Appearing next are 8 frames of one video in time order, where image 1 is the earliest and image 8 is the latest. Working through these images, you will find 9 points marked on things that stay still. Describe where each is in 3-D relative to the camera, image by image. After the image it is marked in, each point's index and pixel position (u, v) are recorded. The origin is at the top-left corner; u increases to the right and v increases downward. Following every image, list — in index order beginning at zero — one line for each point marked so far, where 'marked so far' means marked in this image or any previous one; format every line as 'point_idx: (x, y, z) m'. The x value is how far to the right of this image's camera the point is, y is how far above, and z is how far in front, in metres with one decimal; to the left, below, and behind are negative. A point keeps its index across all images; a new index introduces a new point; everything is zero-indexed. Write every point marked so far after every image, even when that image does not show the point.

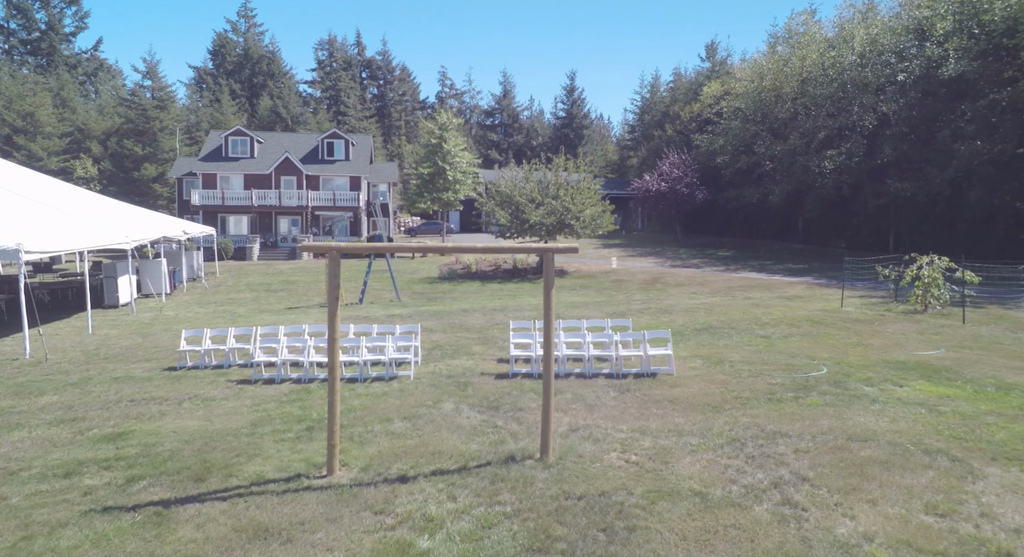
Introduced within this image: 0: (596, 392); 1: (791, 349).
0: (+1.5, -2.0, +14.5) m
1: (+6.1, -1.5, +17.9) m
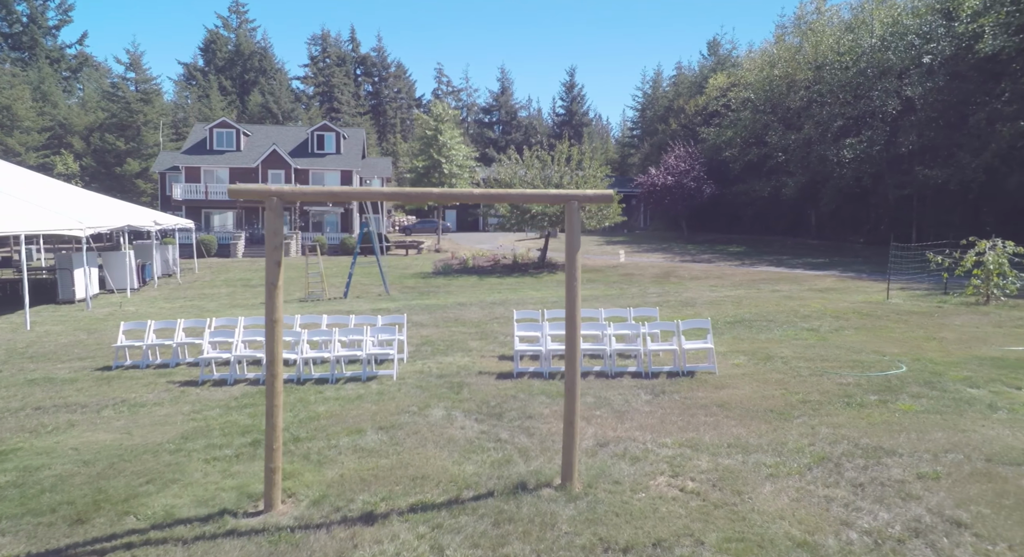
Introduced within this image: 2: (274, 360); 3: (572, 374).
0: (+1.6, -1.6, +11.6) m
1: (+6.1, -1.2, +15.0) m
2: (-2.1, -0.7, +7.5) m
3: (+0.6, -0.9, +7.8) m
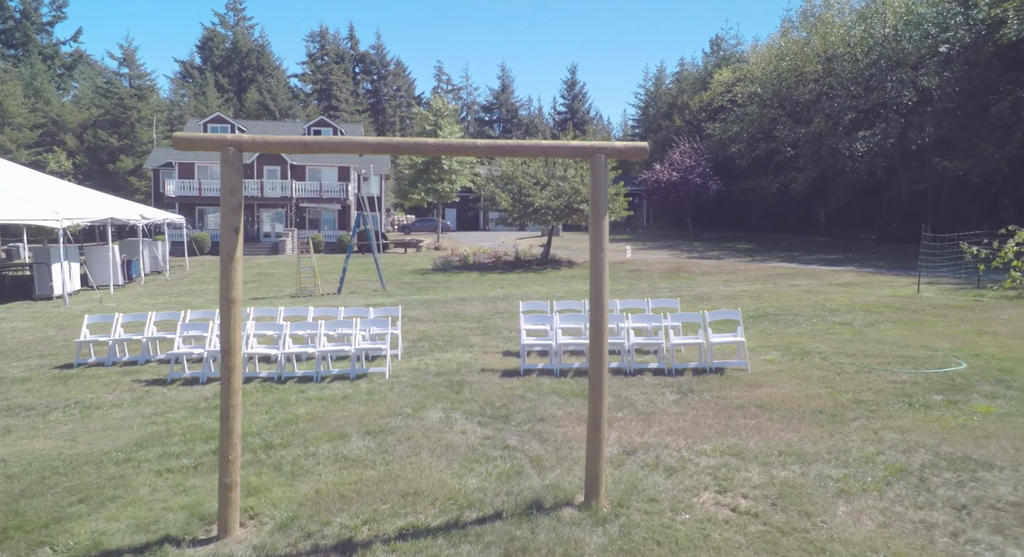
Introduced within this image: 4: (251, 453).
0: (+1.7, -1.4, +10.2) m
1: (+6.2, -1.0, +13.6) m
2: (-2.0, -0.5, +6.0) m
3: (+0.7, -0.7, +6.4) m
4: (-2.6, -1.7, +8.1) m
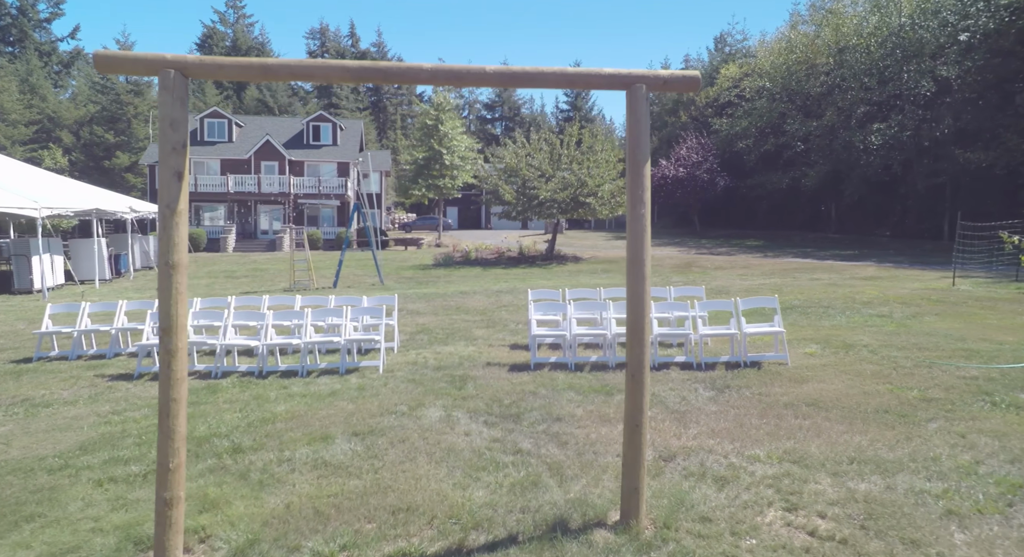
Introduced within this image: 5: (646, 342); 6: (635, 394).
0: (+1.8, -1.2, +8.9) m
1: (+6.4, -0.8, +12.2) m
2: (-1.9, -0.3, +4.7) m
3: (+0.8, -0.5, +5.1) m
4: (-2.4, -1.5, +6.8) m
5: (+0.8, -0.4, +5.1) m
6: (+0.8, -0.7, +5.1) m
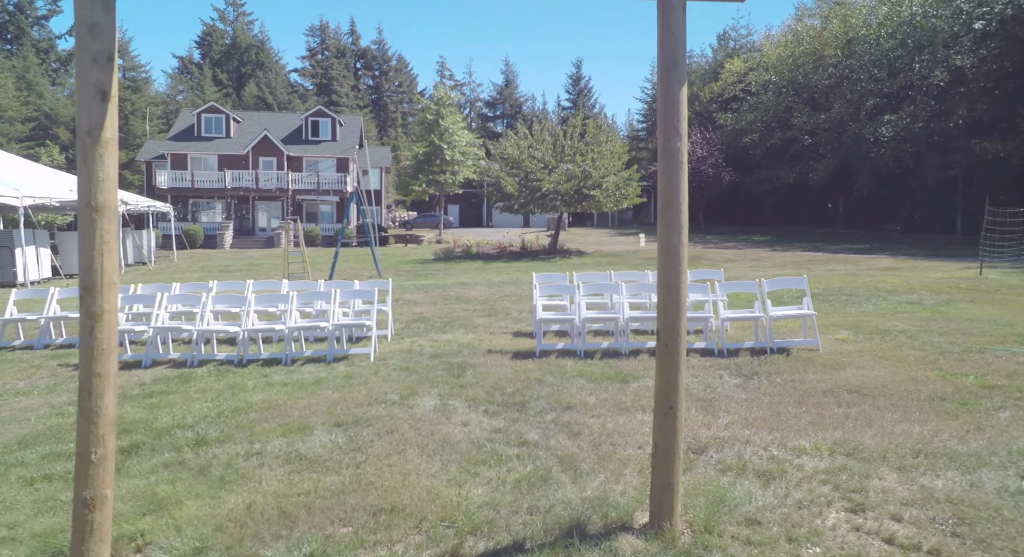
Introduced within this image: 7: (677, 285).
0: (+1.8, -1.0, +8.0) m
1: (+6.4, -0.5, +11.3) m
2: (-1.9, 0.0, +3.8) m
3: (+0.8, -0.2, +4.1) m
4: (-2.4, -1.2, +5.9) m
5: (+0.9, -0.1, +4.2) m
6: (+0.8, -0.4, +4.1) m
7: (+0.8, 0.0, +4.1) m
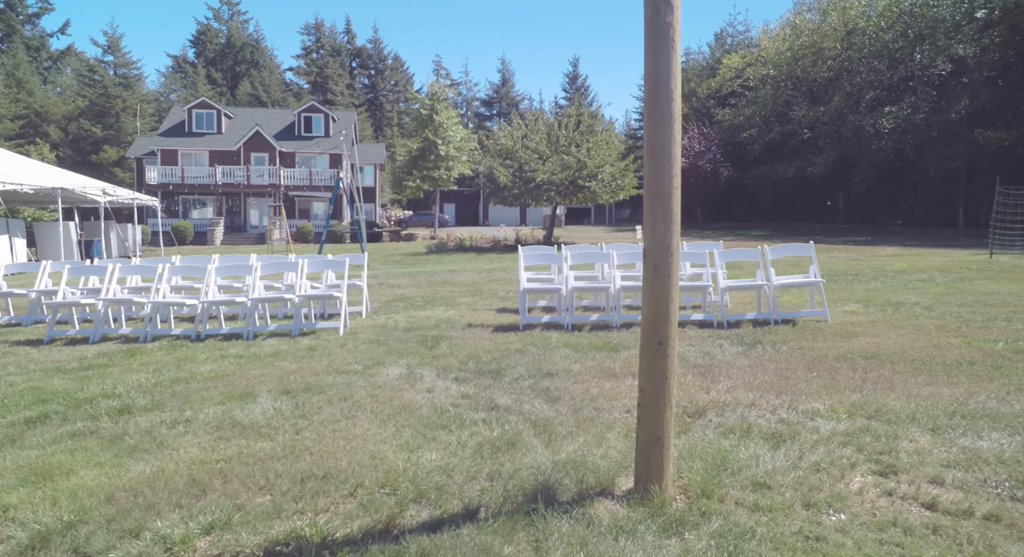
0: (+1.6, -0.6, +7.2) m
1: (+6.2, -0.1, +10.5) m
2: (-2.1, +0.3, +3.0) m
3: (+0.6, +0.2, +3.4) m
4: (-2.6, -0.9, +5.1) m
5: (+0.7, +0.3, +3.4) m
6: (+0.6, -0.1, +3.4) m
7: (+0.6, +0.3, +3.4) m
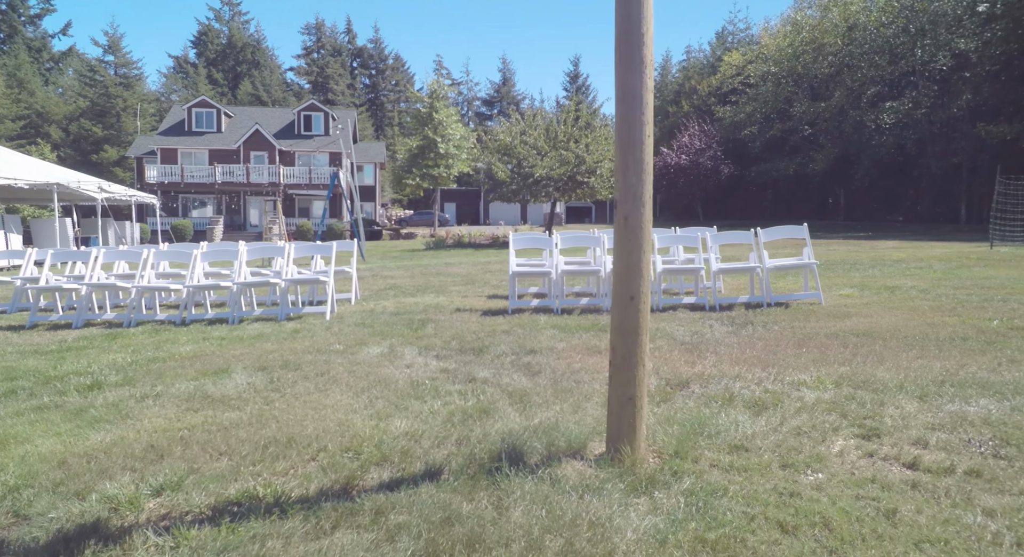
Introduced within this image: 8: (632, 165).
0: (+1.5, -0.4, +7.1) m
1: (+6.1, 0.0, +10.4) m
2: (-2.2, +0.5, +2.9) m
3: (+0.5, +0.3, +3.2) m
4: (-2.7, -0.7, +5.0) m
5: (+0.5, +0.4, +3.2) m
6: (+0.5, +0.1, +3.2) m
7: (+0.5, +0.5, +3.2) m
8: (+0.5, +0.4, +3.2) m
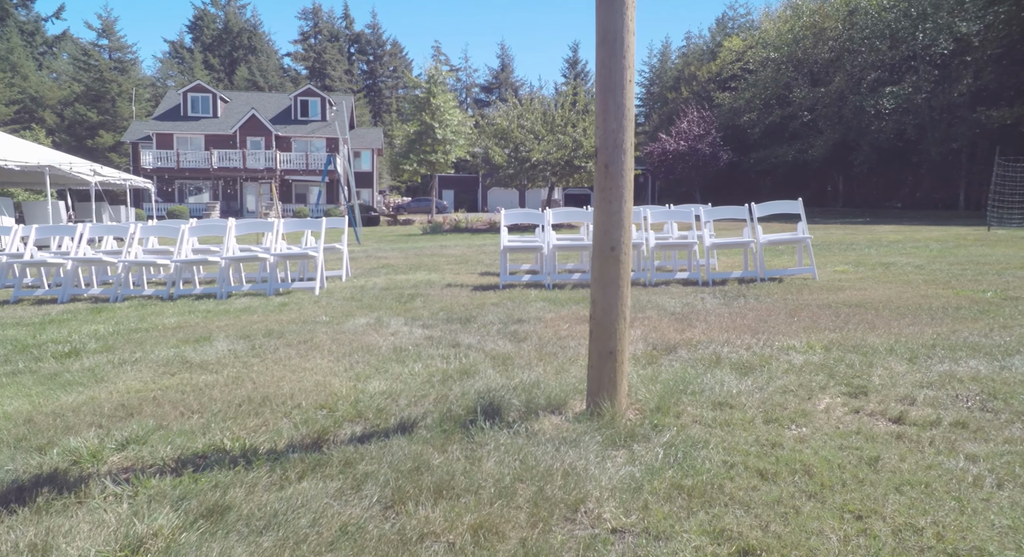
0: (+1.4, -0.2, +7.0) m
1: (+6.0, +0.3, +10.3) m
2: (-2.3, +0.7, +2.8) m
3: (+0.4, +0.5, +3.1) m
4: (-2.8, -0.5, +4.9) m
5: (+0.4, +0.6, +3.1) m
6: (+0.4, +0.3, +3.1) m
7: (+0.4, +0.7, +3.1) m
8: (+0.4, +0.6, +3.1) m
